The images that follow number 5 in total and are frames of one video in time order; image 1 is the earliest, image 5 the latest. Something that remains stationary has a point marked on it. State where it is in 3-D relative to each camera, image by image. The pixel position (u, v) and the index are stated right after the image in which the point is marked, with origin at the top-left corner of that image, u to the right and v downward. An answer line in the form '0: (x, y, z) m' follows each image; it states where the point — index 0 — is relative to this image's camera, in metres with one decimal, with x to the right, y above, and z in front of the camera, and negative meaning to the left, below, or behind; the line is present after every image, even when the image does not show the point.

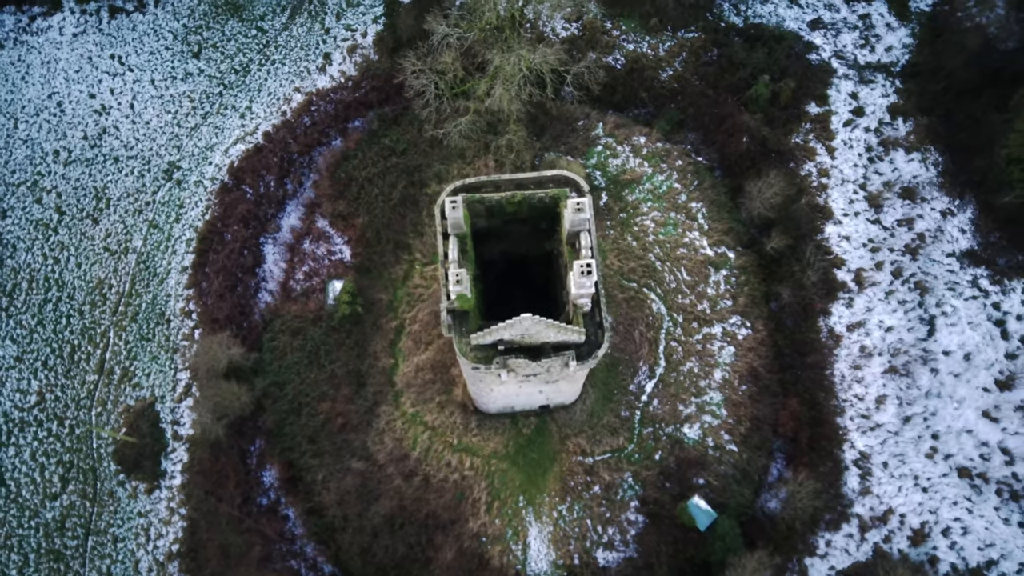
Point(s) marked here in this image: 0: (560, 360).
0: (+1.4, -2.3, +19.4) m
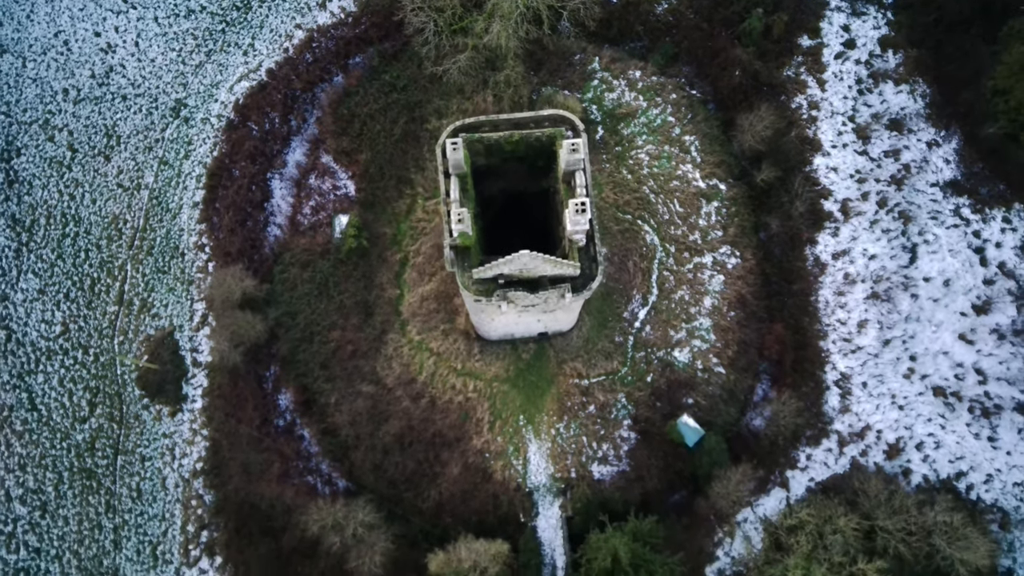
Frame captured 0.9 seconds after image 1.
0: (+1.4, -0.1, +20.7) m
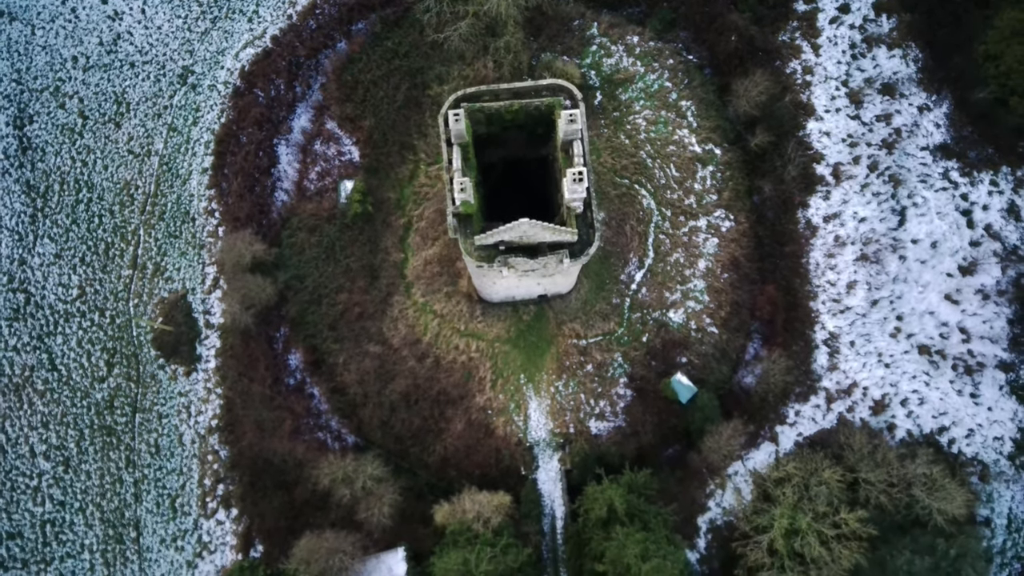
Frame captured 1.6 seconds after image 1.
0: (+1.4, +1.1, +21.6) m
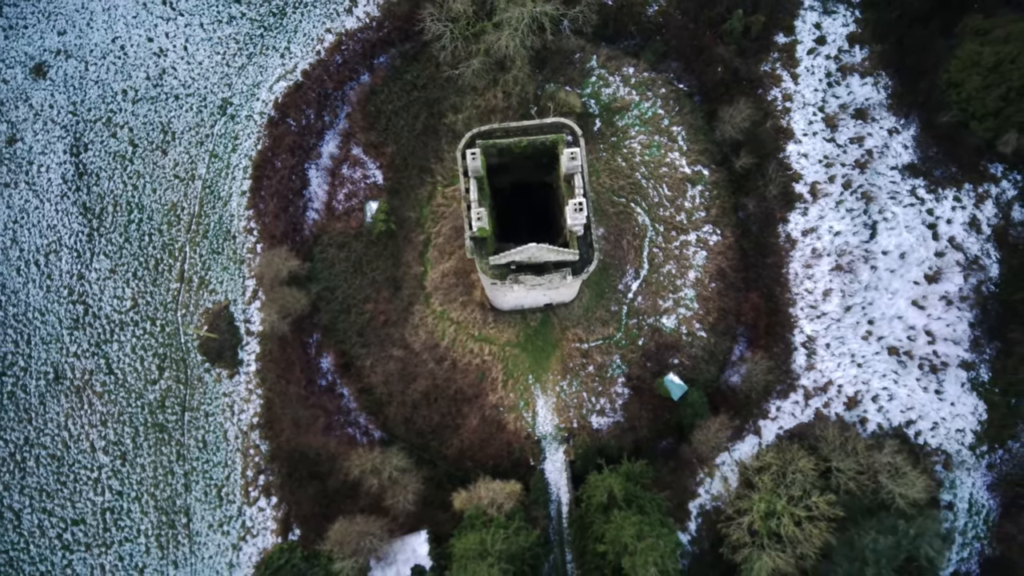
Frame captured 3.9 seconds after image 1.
0: (+1.7, +0.6, +24.7) m
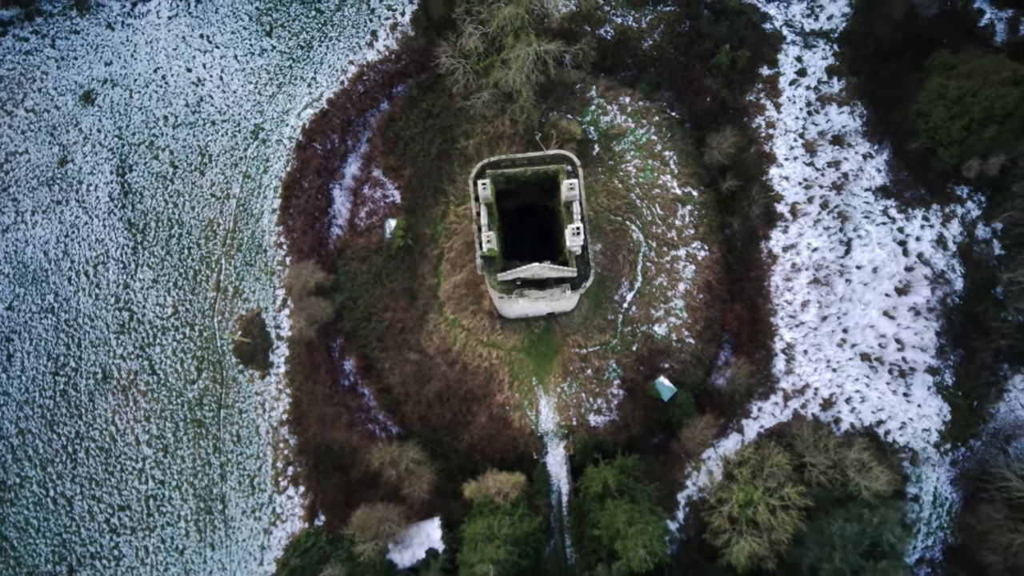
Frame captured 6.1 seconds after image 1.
0: (+1.9, +0.1, +27.7) m
